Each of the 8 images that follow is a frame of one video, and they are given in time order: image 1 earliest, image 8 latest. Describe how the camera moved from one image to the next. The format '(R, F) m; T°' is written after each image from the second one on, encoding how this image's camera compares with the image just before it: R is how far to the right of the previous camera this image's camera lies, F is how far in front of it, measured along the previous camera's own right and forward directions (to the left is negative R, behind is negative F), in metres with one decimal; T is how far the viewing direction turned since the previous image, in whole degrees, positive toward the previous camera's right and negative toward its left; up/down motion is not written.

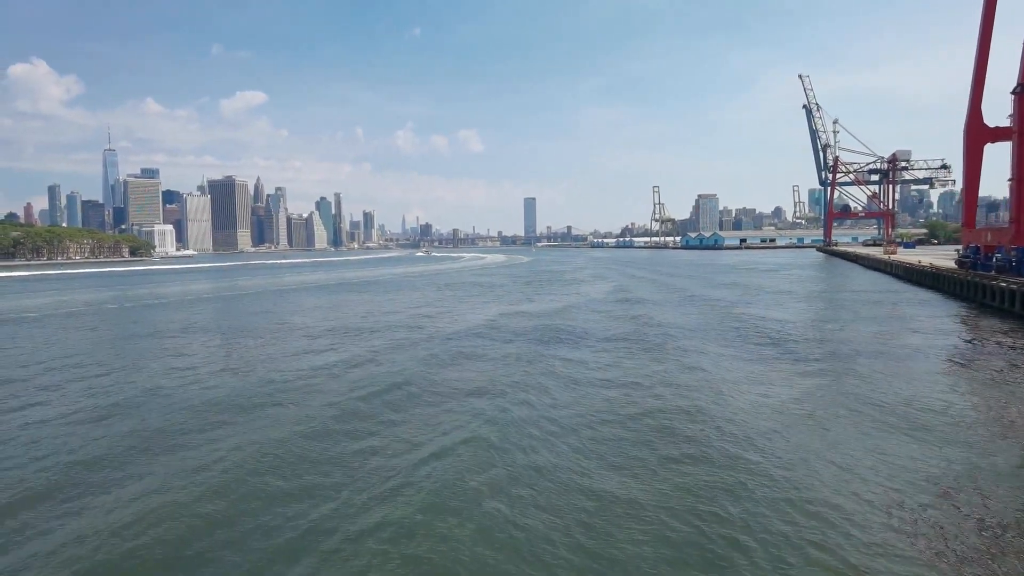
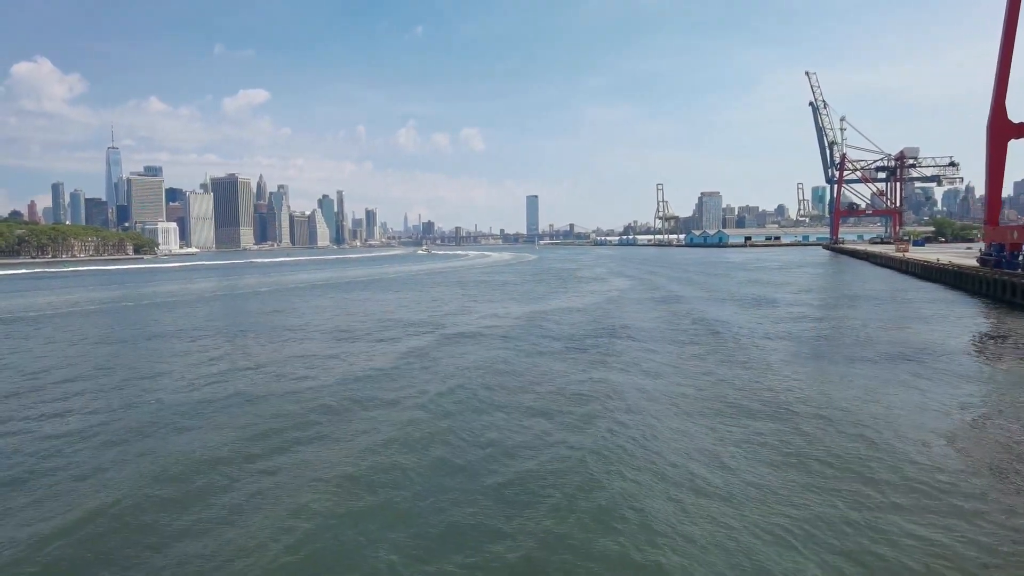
(-0.5, +0.2) m; 0°
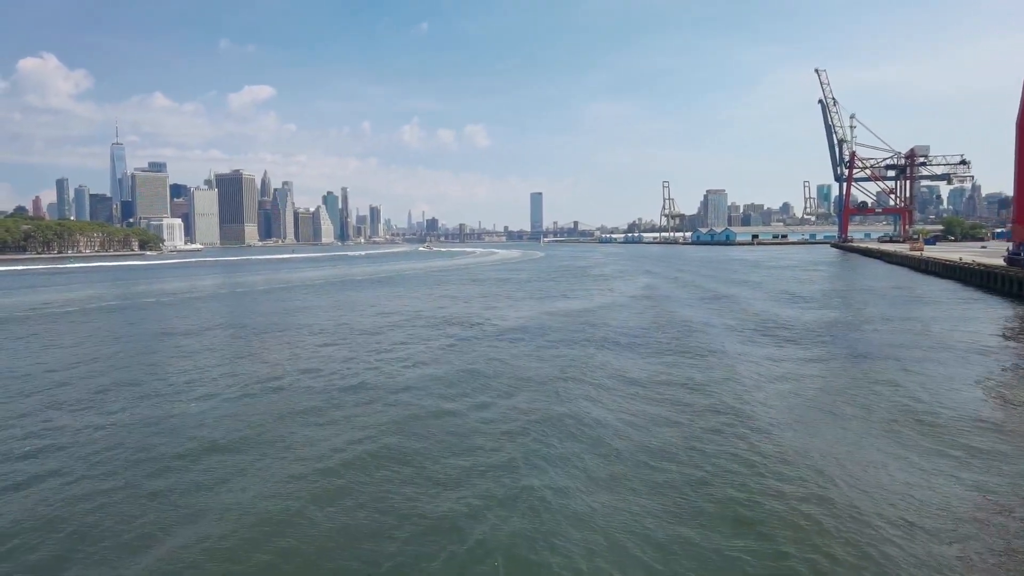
(-0.5, +0.2) m; 0°
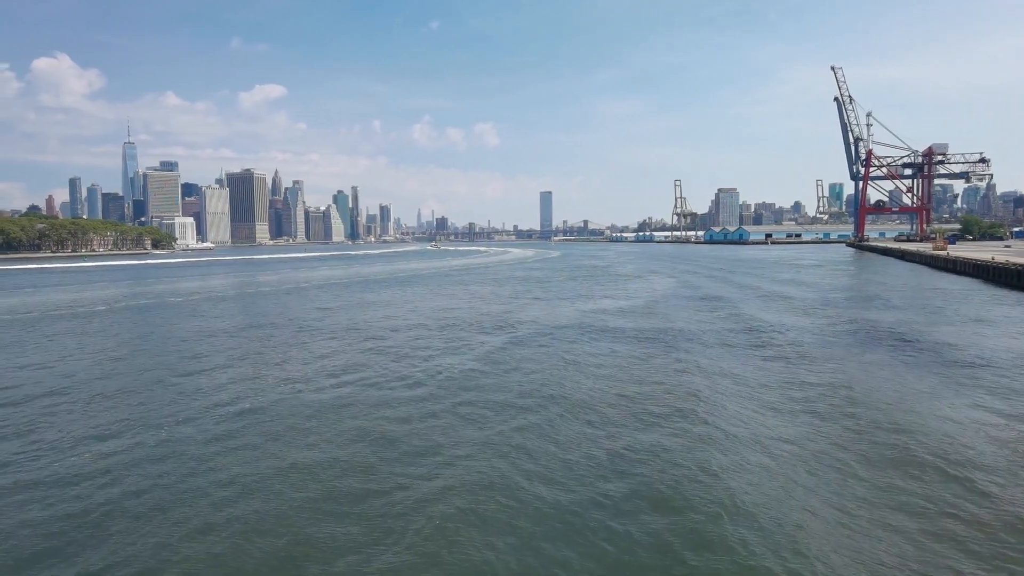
(-0.6, +0.2) m; -1°
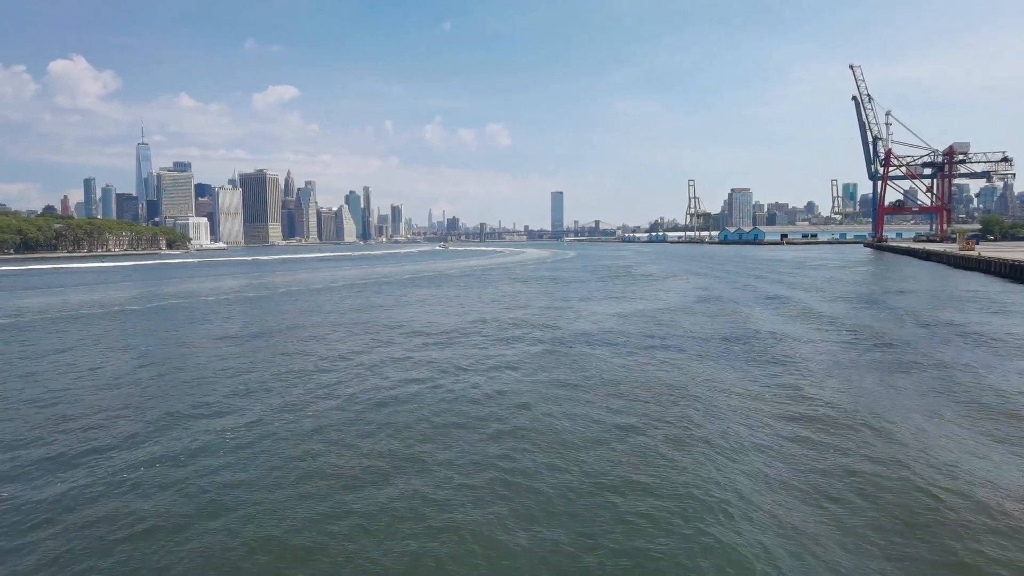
(-0.7, +0.2) m; -1°
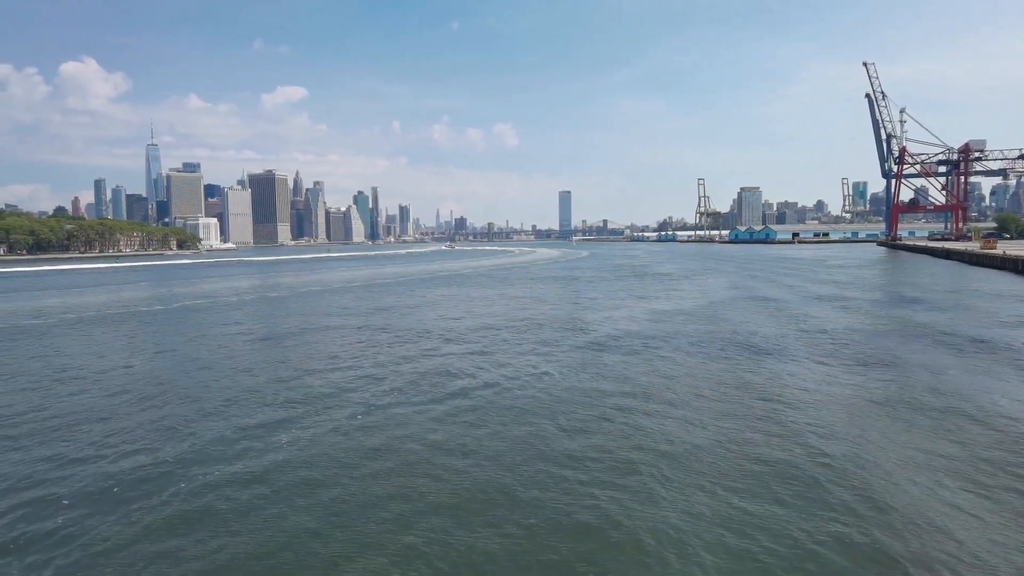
(-0.5, +0.2) m; -1°
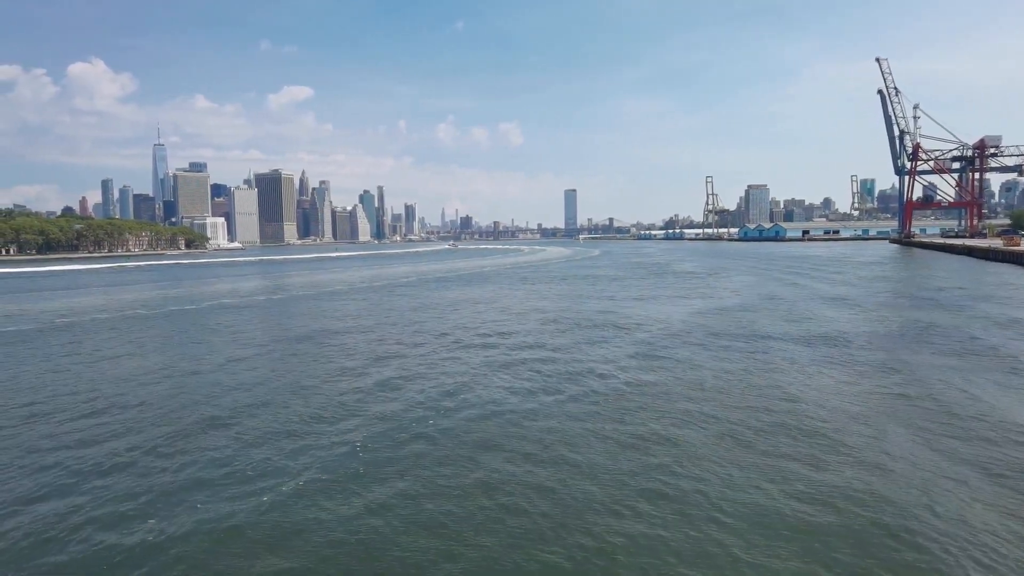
(-0.8, +0.2) m; 0°
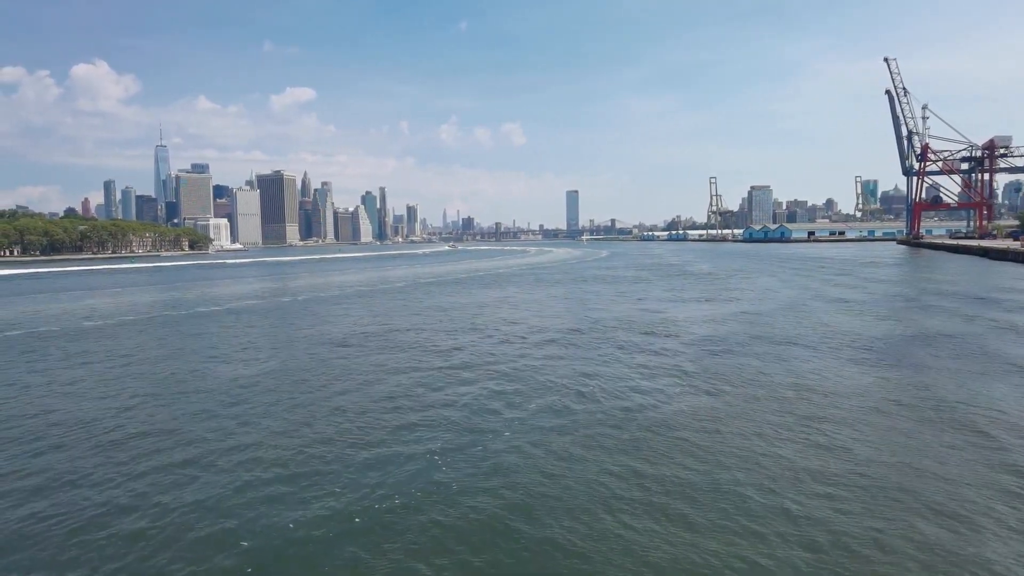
(-0.8, +0.2) m; 0°
